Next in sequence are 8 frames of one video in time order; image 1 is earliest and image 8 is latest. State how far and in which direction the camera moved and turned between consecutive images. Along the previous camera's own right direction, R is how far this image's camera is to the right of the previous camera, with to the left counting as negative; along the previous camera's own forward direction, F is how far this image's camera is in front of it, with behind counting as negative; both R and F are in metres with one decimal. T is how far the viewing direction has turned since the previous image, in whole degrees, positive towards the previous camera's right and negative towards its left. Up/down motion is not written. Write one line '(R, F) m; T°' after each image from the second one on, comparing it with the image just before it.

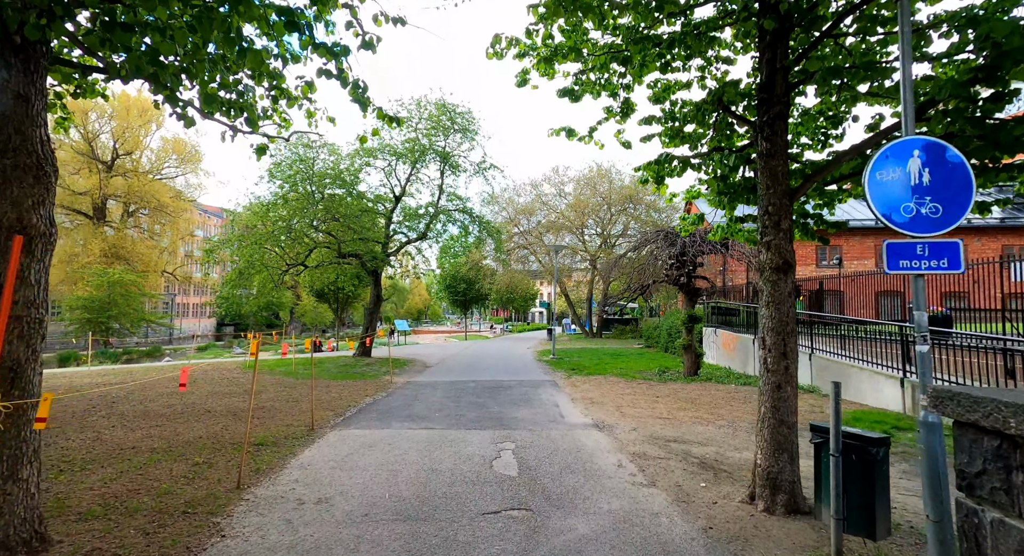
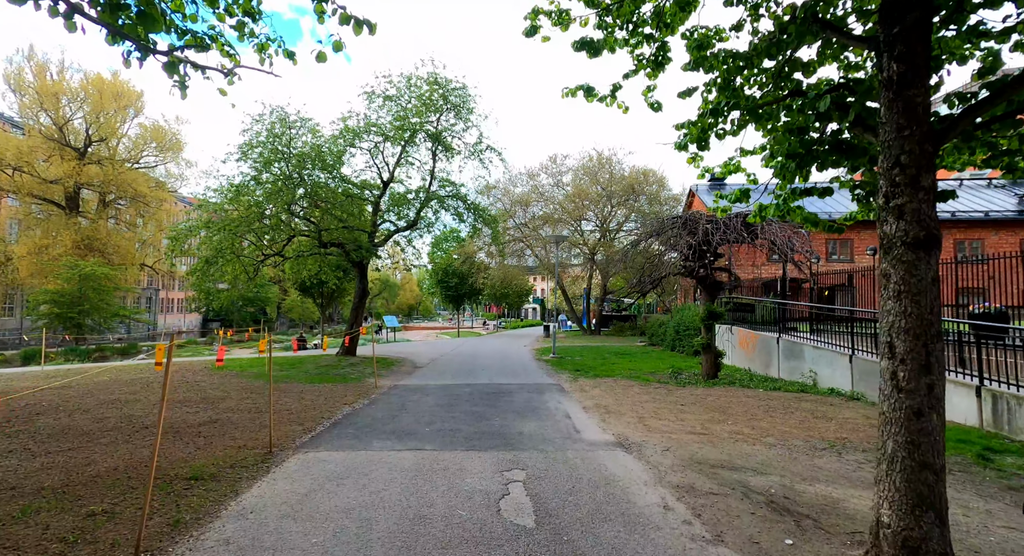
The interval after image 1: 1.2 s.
(-0.2, +1.4) m; +1°
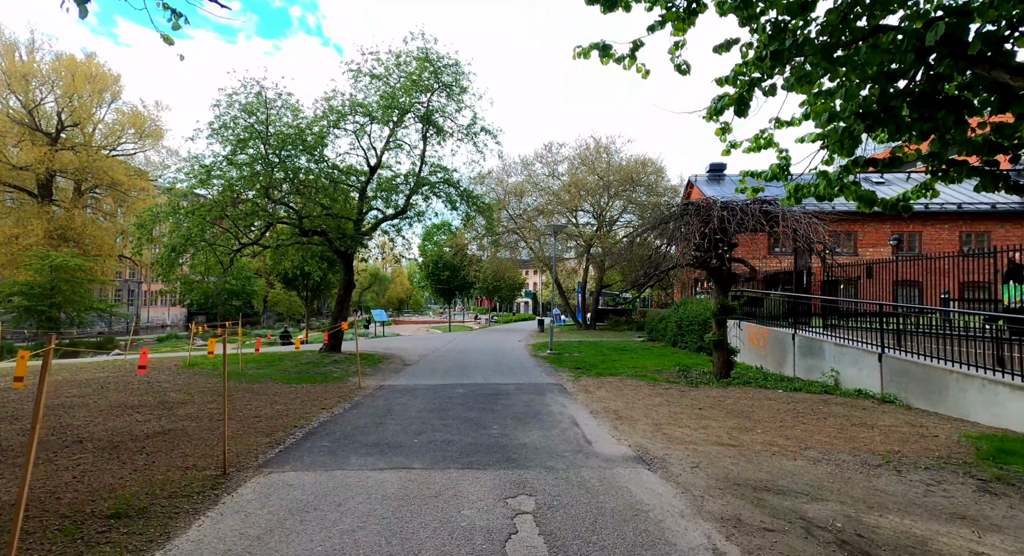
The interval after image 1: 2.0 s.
(-0.1, +1.0) m; +1°
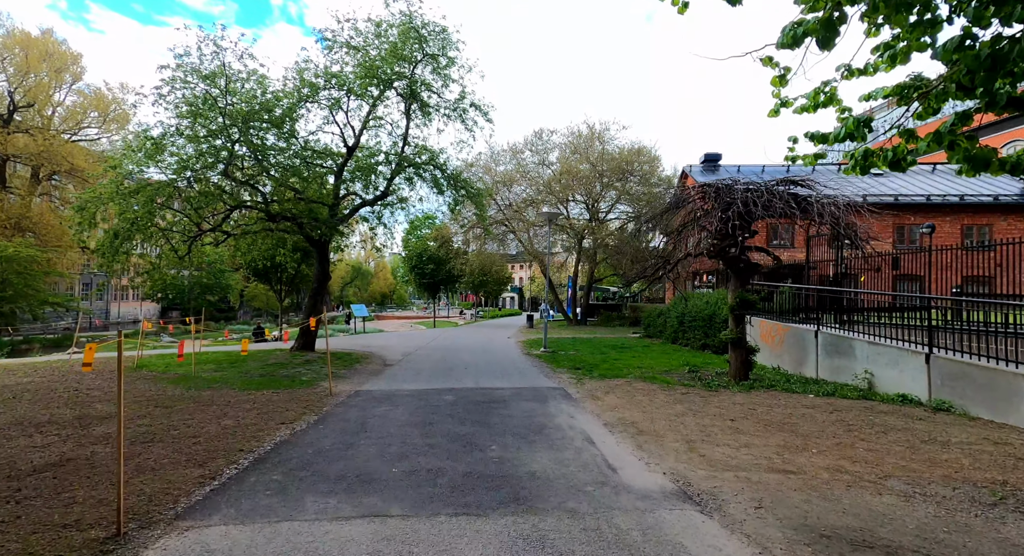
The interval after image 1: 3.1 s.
(-0.2, +1.3) m; +2°
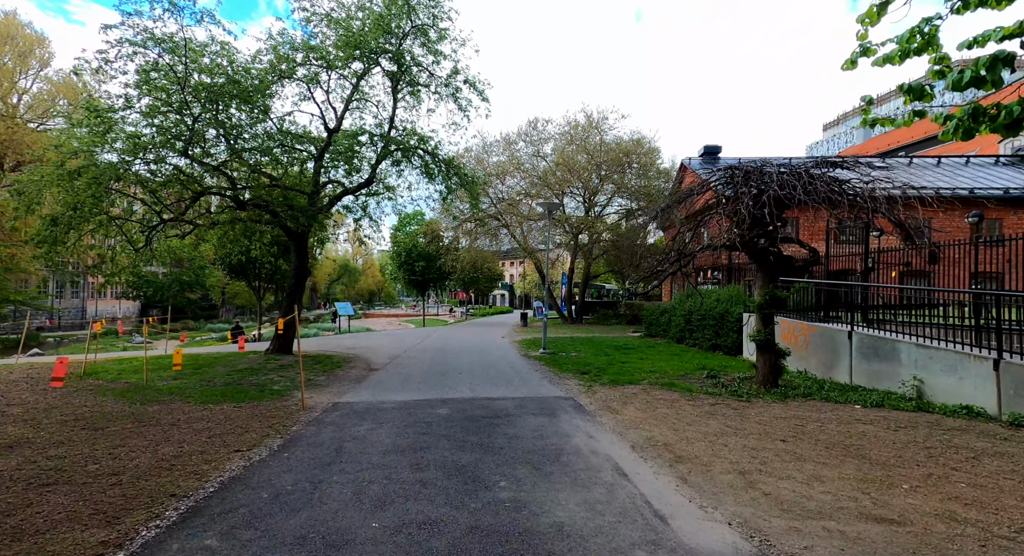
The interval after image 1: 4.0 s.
(-0.2, +1.2) m; +1°
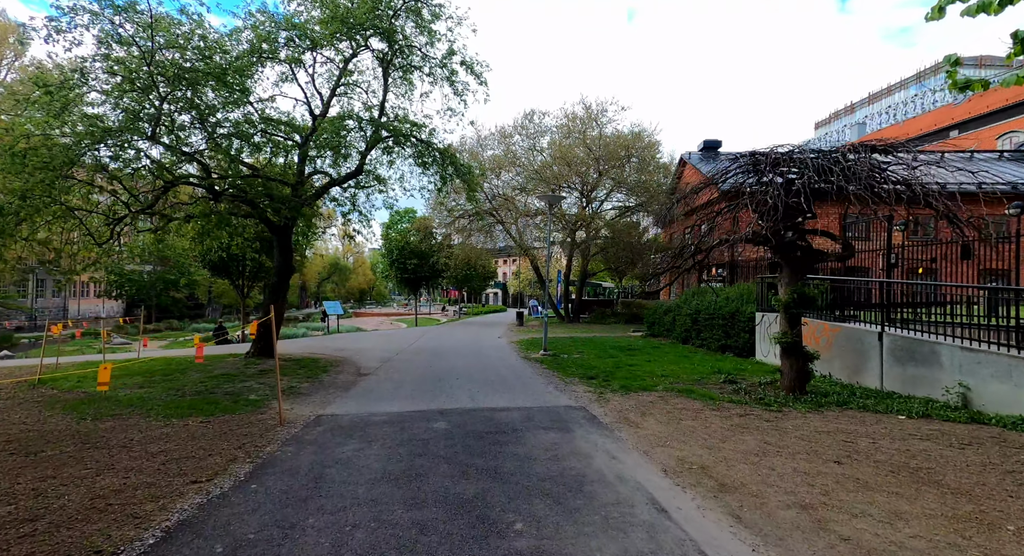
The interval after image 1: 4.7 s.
(-0.2, +0.9) m; +1°
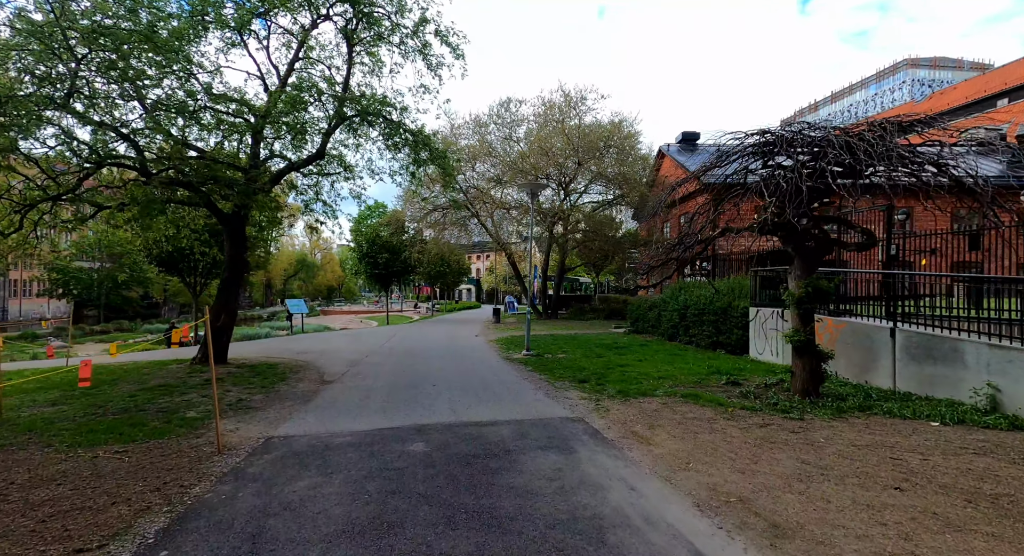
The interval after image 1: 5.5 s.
(-0.2, +1.0) m; +3°
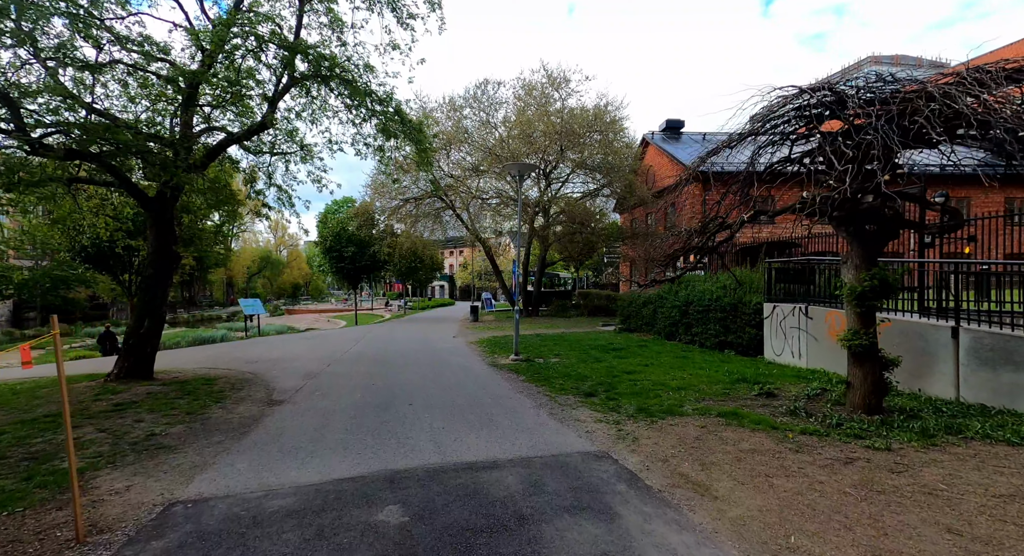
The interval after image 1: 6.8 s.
(-0.3, +1.6) m; +3°
